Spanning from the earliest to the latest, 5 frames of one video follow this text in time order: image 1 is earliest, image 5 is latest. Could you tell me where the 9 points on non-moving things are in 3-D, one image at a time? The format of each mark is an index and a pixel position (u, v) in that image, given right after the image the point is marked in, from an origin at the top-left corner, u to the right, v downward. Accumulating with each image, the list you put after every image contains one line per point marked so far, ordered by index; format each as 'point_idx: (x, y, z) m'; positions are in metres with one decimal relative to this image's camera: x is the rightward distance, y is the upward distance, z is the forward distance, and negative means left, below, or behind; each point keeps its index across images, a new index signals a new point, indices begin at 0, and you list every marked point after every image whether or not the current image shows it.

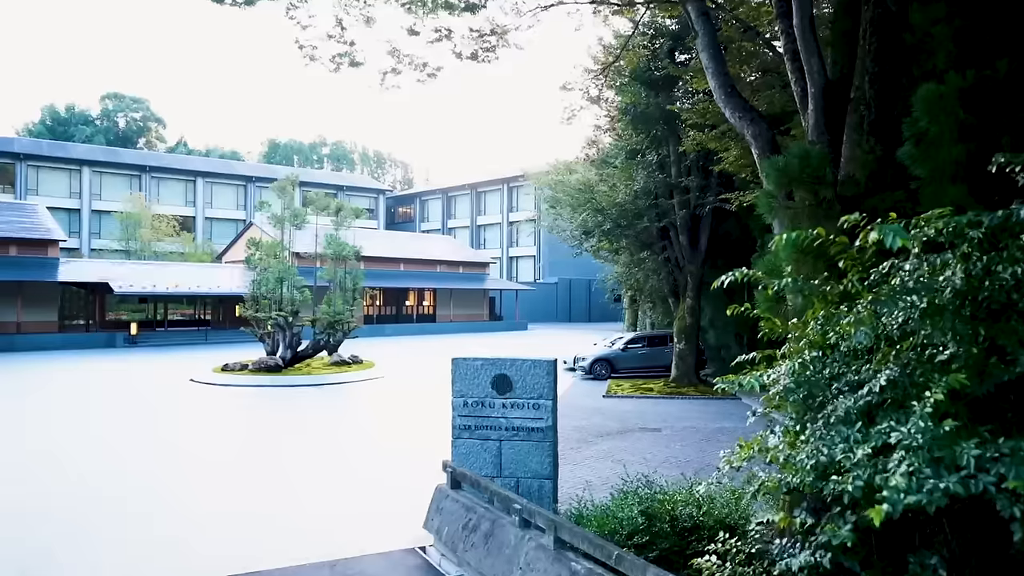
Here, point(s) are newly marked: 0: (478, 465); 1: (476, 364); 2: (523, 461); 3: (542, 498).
0: (-0.3, -1.7, +7.0) m
1: (-0.3, -0.7, +7.0) m
2: (+0.1, -1.7, +7.0) m
3: (+0.3, -2.0, +6.9) m
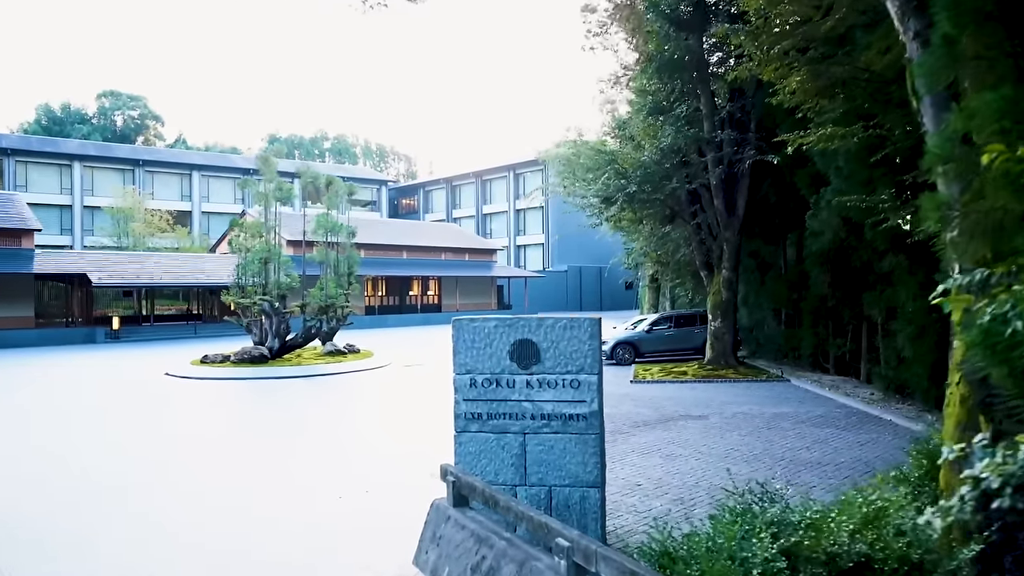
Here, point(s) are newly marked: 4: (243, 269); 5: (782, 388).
0: (-0.1, -1.3, +5.0) m
1: (-0.2, -0.3, +5.0) m
2: (+0.3, -1.2, +4.9) m
3: (+0.5, -1.5, +4.9) m
4: (-7.4, +0.5, +20.1) m
5: (+5.1, -1.9, +13.6) m
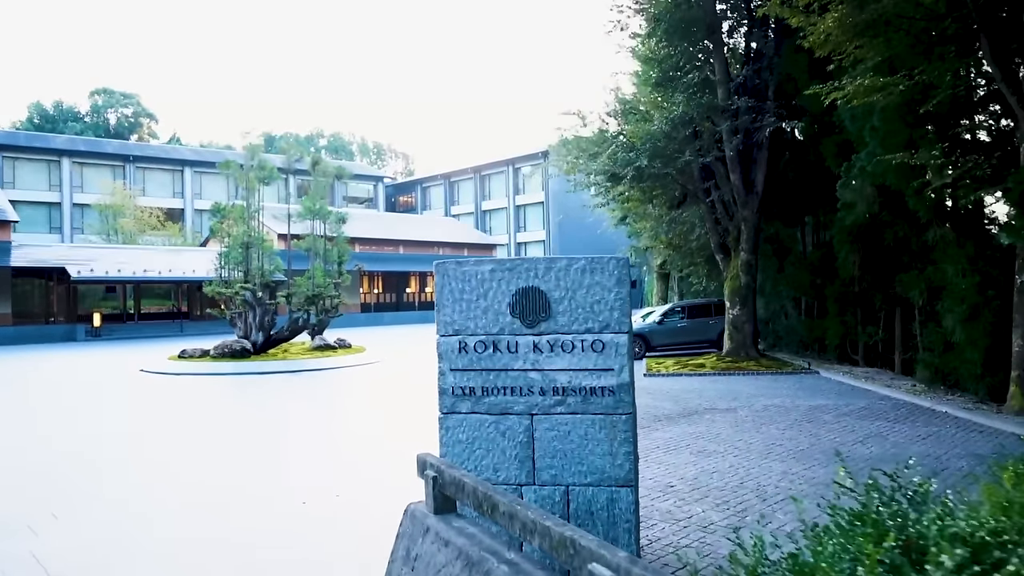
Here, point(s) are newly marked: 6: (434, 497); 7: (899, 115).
0: (-0.1, -0.9, +3.8) m
1: (-0.2, +0.1, +3.7) m
2: (+0.3, -0.8, +3.7) m
3: (+0.5, -1.2, +3.7) m
4: (-7.4, +0.8, +18.8) m
5: (+5.1, -1.6, +12.4) m
6: (-0.3, -0.9, +3.1) m
7: (+5.4, +2.4, +10.0) m
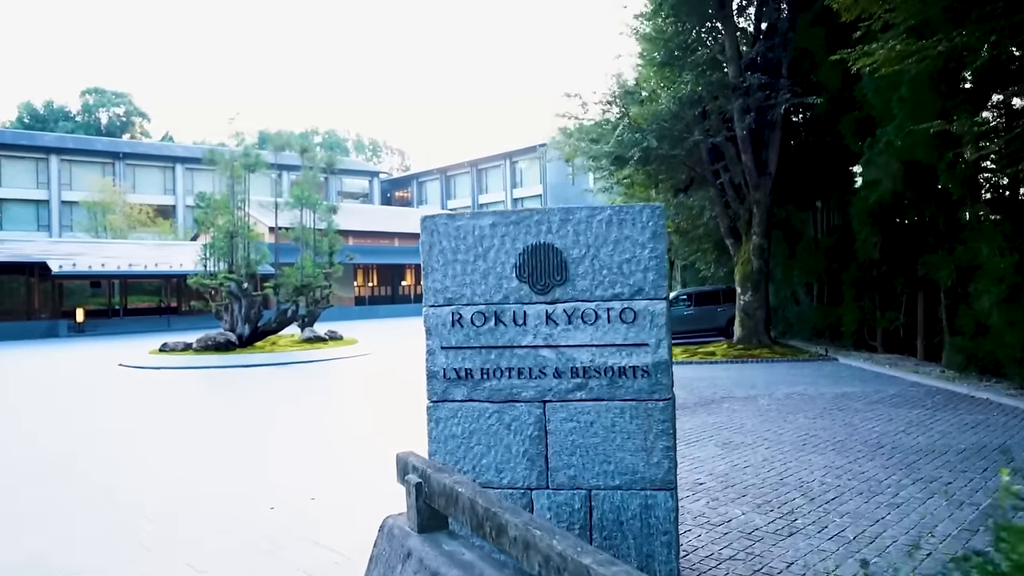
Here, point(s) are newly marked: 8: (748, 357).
0: (-0.1, -0.7, +3.0) m
1: (-0.1, +0.2, +3.0) m
2: (+0.3, -0.7, +2.9) m
3: (+0.5, -1.0, +2.9) m
4: (-7.5, +0.9, +18.1) m
5: (+5.1, -1.3, +11.7) m
6: (-0.3, -0.7, +2.4) m
7: (+5.4, +2.6, +9.3) m
8: (+4.2, -1.2, +13.0) m
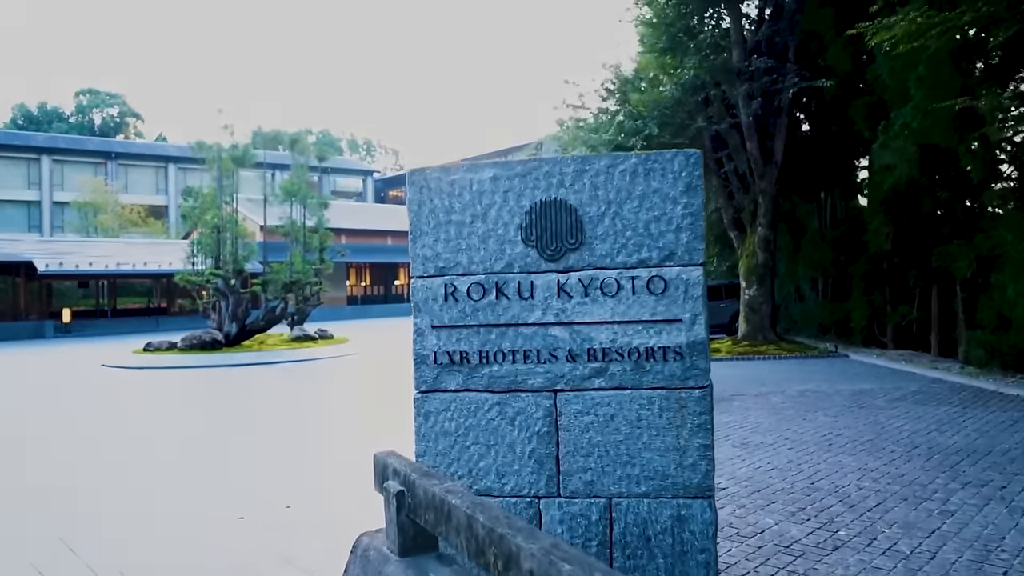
0: (0.0, -0.6, +2.5) m
1: (-0.1, +0.4, +2.5) m
2: (+0.4, -0.6, +2.4) m
3: (+0.6, -0.9, +2.4) m
4: (-7.5, +1.0, +17.5) m
5: (+5.1, -1.2, +11.2) m
6: (-0.3, -0.6, +1.9) m
7: (+5.3, +2.8, +8.8) m
8: (+4.2, -1.1, +12.5) m
